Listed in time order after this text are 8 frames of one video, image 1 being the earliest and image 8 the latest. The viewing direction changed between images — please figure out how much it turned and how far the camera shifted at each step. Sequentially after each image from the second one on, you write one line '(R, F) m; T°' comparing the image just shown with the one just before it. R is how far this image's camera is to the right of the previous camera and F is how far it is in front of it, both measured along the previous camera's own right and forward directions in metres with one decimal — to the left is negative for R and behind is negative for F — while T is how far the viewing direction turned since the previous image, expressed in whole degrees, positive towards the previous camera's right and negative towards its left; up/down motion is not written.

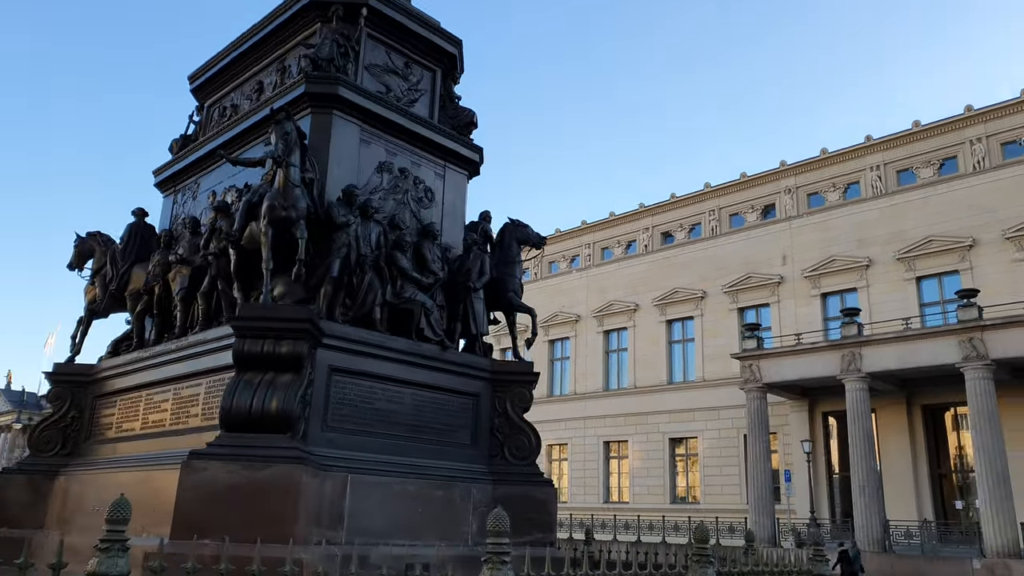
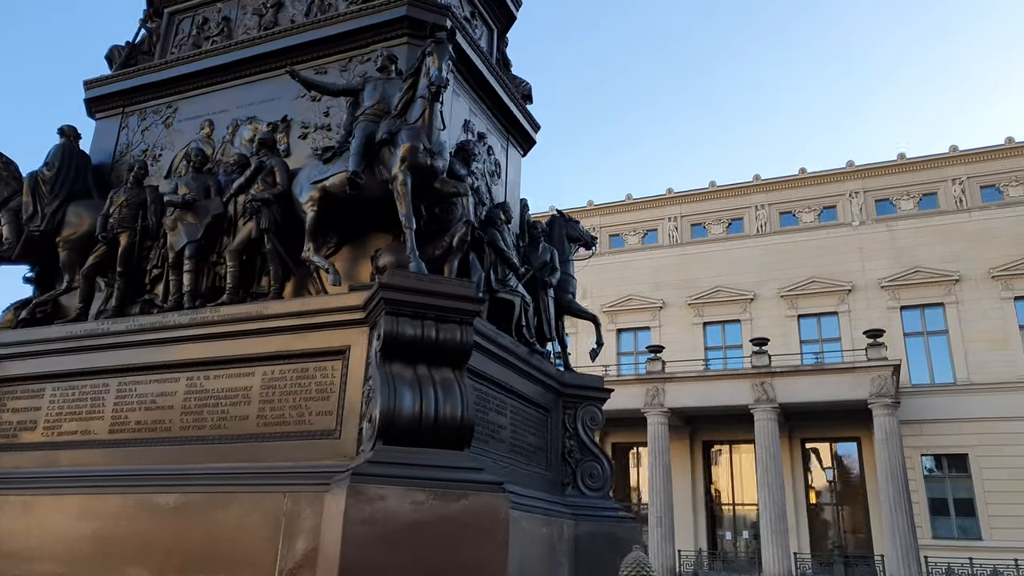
(-4.2, +2.4) m; +19°
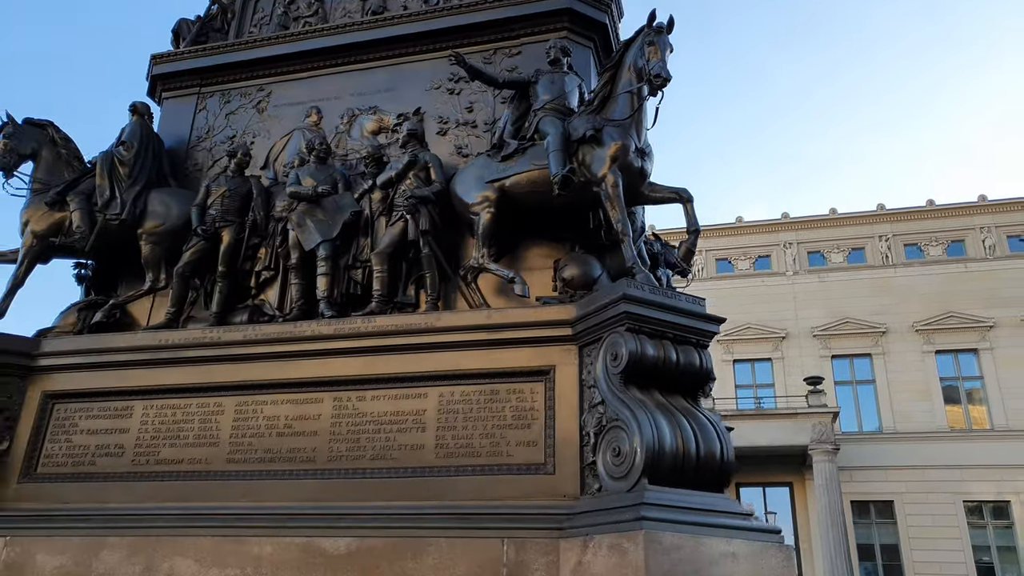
(-2.5, +1.0) m; +7°
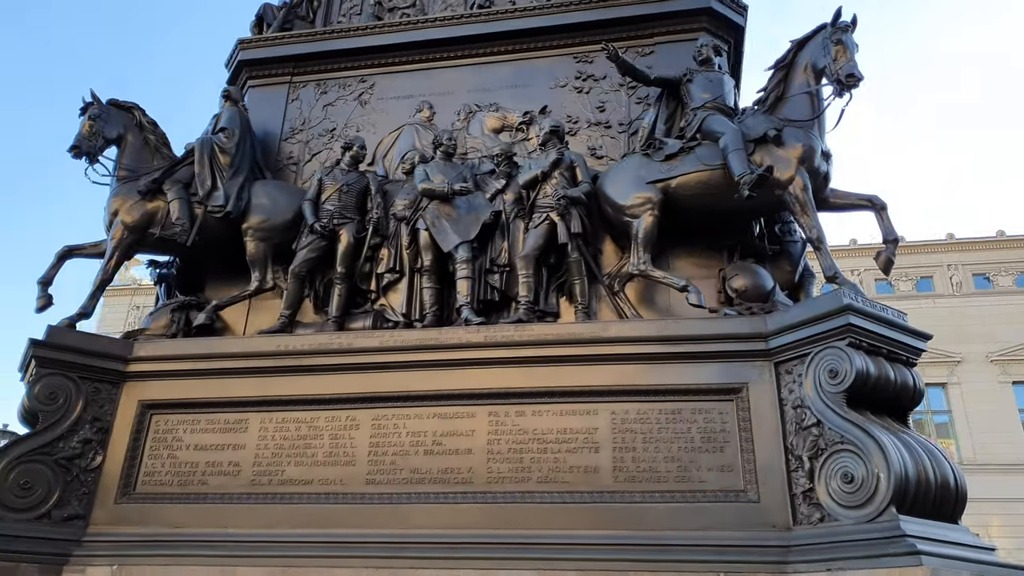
(-1.7, +0.6) m; +3°
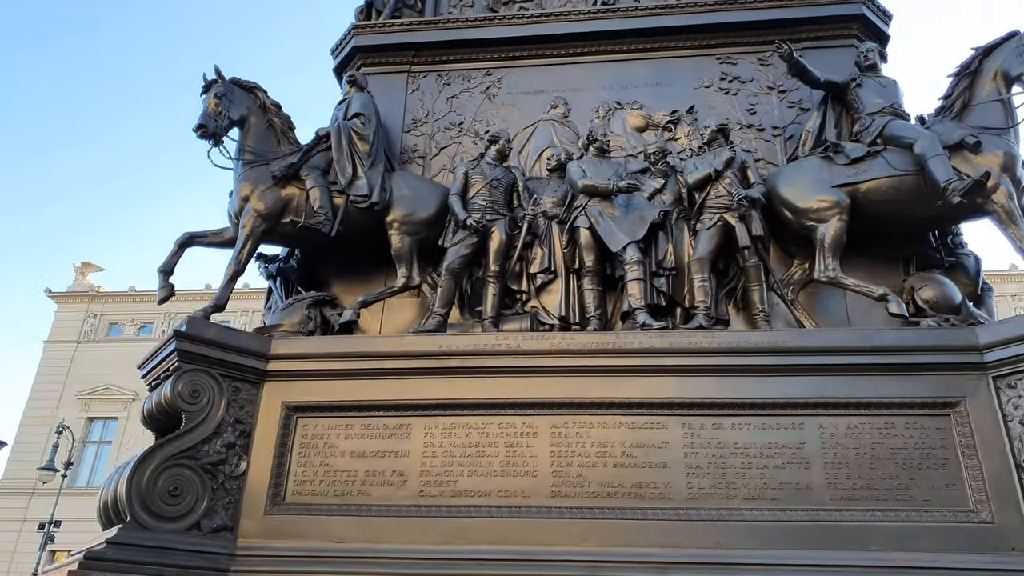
(-1.7, +0.4) m; +3°
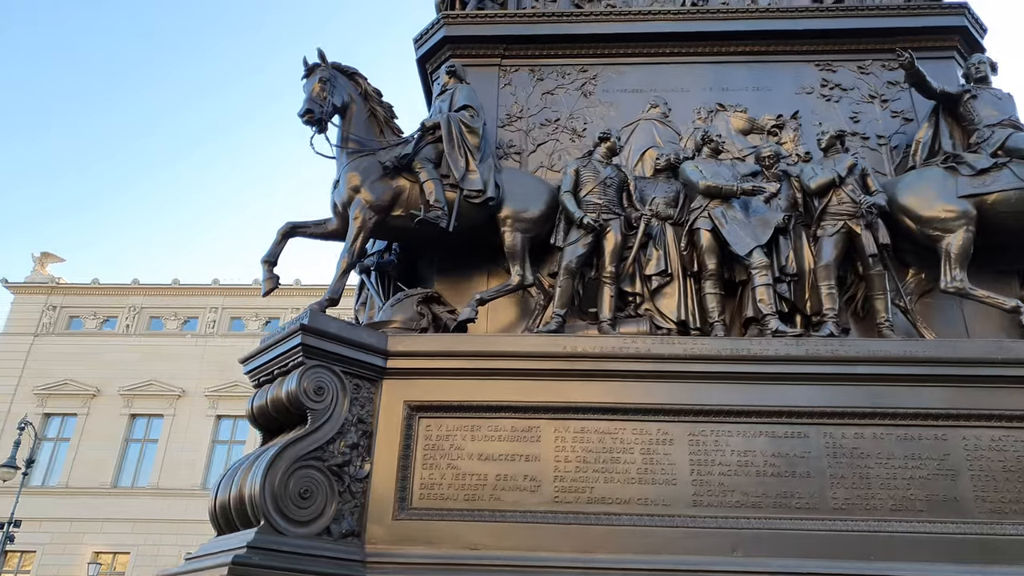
(-1.2, +0.2) m; +3°
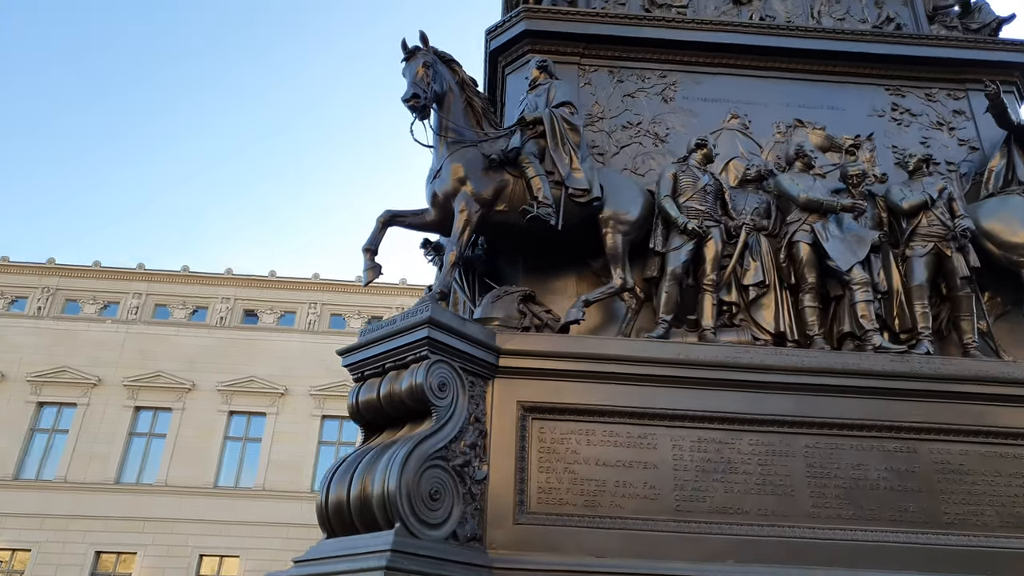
(-1.4, +0.2) m; +6°
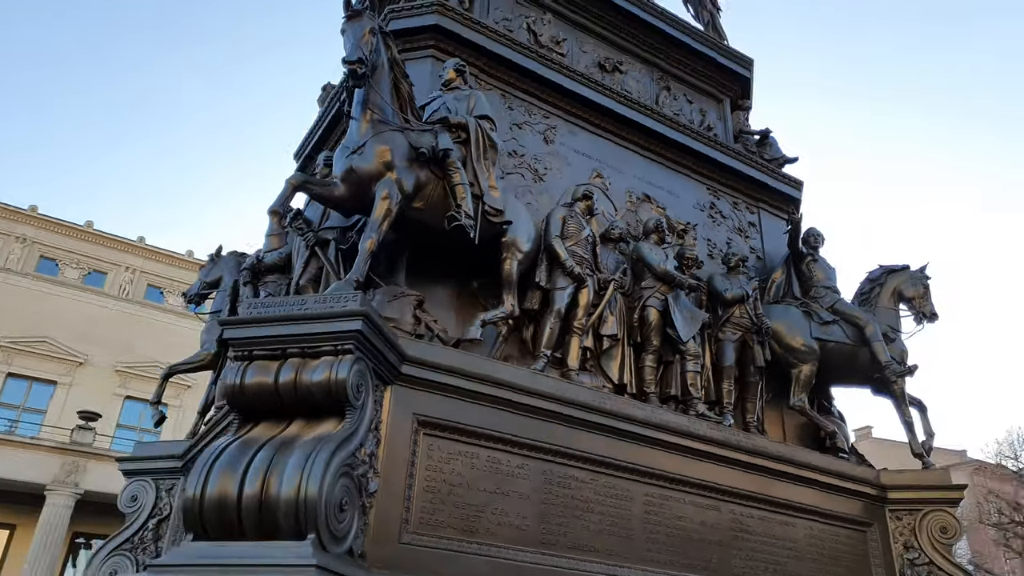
(-1.8, +0.6) m; +25°
